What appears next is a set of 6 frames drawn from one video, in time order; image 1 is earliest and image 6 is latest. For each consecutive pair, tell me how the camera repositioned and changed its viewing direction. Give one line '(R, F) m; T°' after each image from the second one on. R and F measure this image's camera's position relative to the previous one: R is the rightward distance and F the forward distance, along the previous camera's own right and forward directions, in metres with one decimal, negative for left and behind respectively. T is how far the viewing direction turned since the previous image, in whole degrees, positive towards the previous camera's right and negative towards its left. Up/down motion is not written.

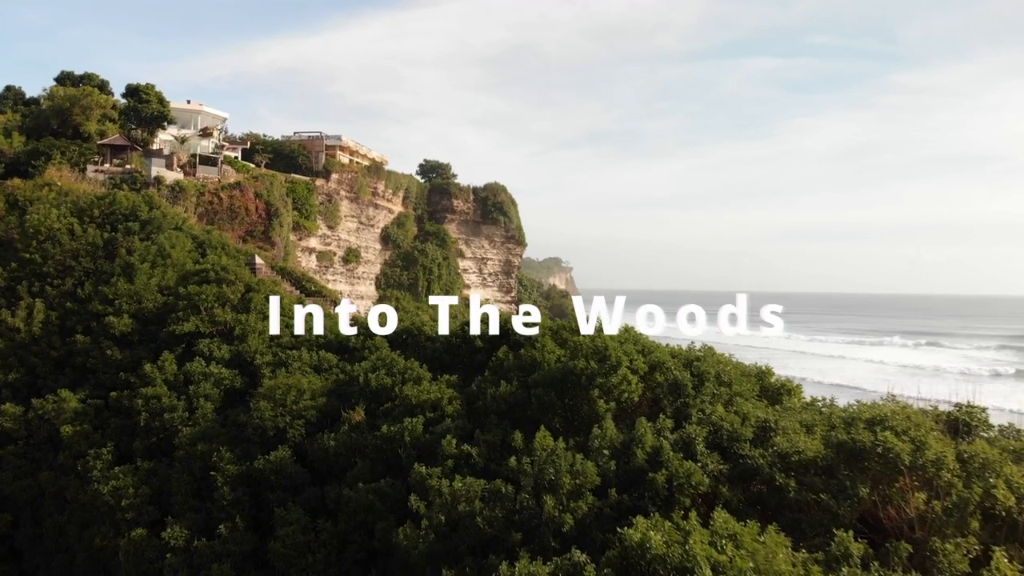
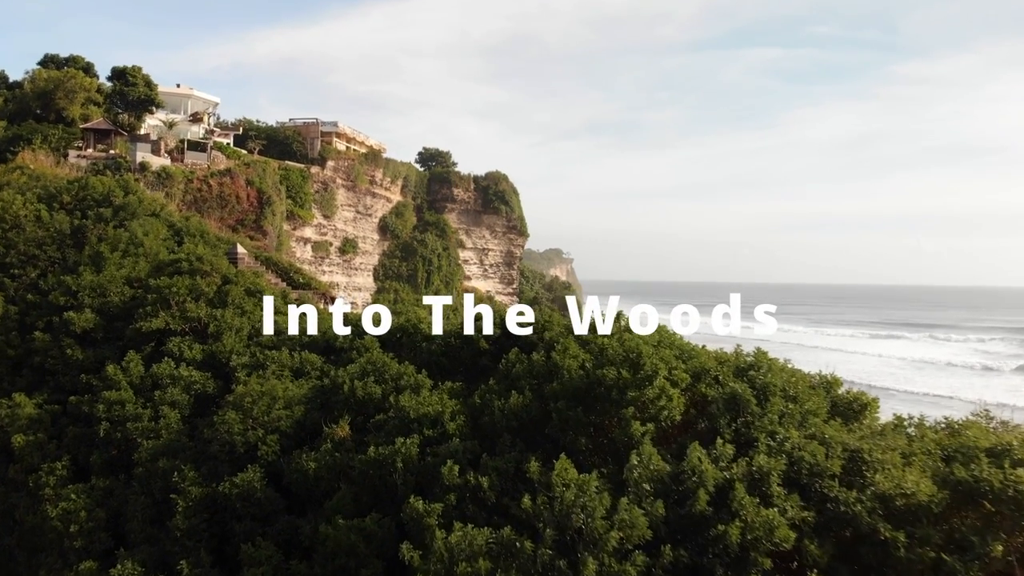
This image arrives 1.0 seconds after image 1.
(-0.2, +1.7) m; 0°
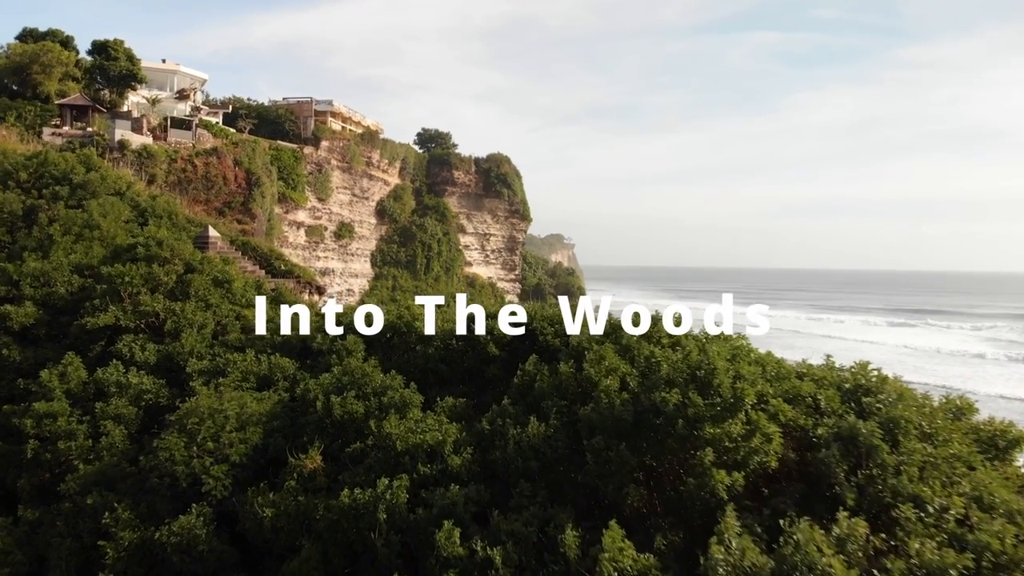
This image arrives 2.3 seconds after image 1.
(-0.2, +2.0) m; 0°
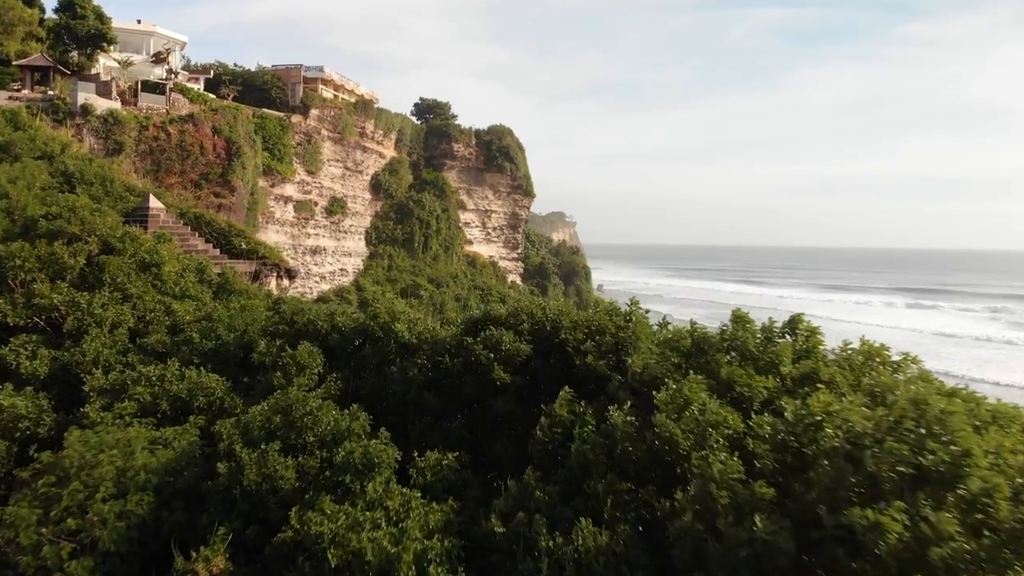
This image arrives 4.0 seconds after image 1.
(-0.2, +2.8) m; 0°
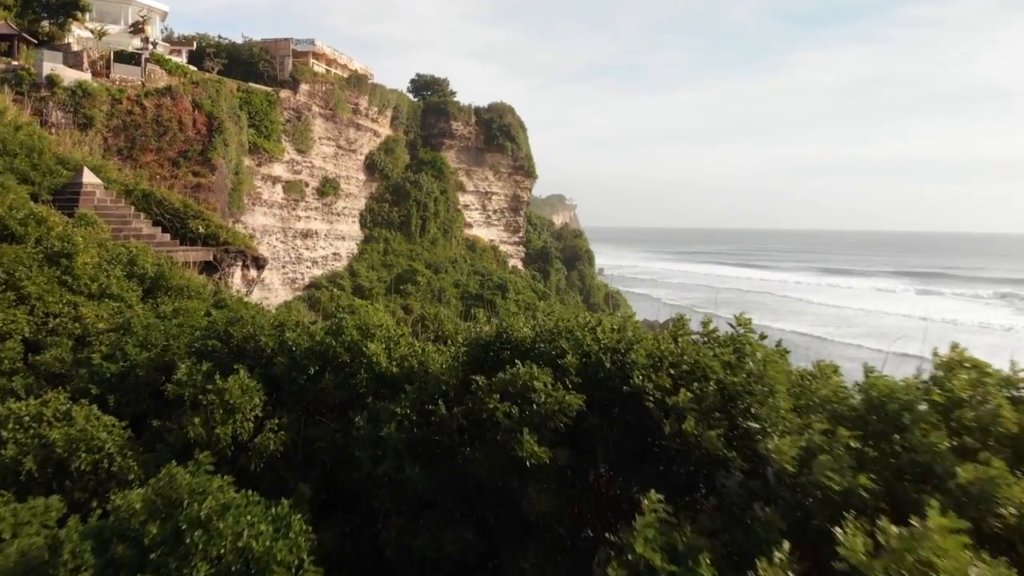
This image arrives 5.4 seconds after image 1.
(-0.2, +2.1) m; 0°
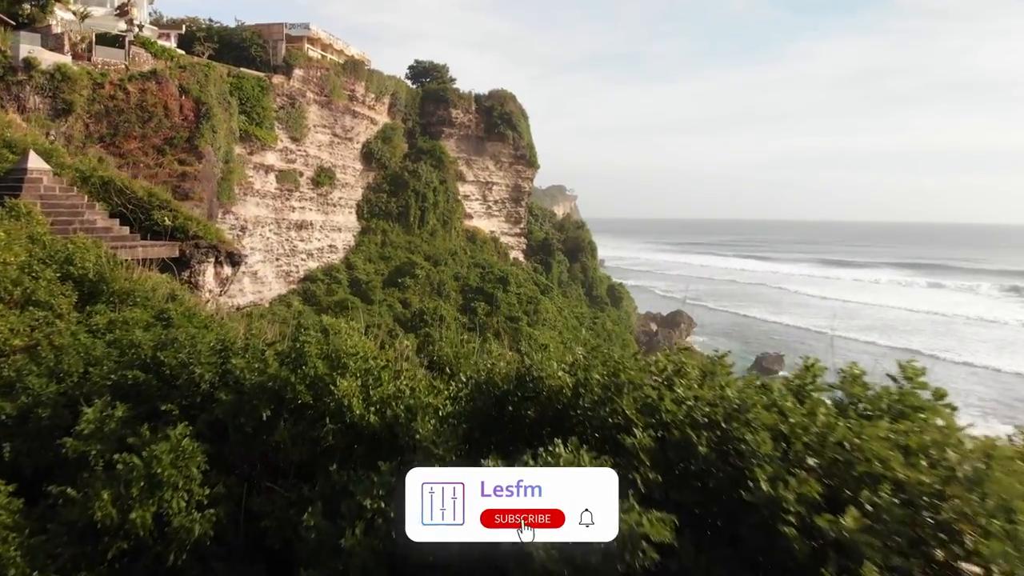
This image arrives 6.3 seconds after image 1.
(-0.1, +1.3) m; 0°
